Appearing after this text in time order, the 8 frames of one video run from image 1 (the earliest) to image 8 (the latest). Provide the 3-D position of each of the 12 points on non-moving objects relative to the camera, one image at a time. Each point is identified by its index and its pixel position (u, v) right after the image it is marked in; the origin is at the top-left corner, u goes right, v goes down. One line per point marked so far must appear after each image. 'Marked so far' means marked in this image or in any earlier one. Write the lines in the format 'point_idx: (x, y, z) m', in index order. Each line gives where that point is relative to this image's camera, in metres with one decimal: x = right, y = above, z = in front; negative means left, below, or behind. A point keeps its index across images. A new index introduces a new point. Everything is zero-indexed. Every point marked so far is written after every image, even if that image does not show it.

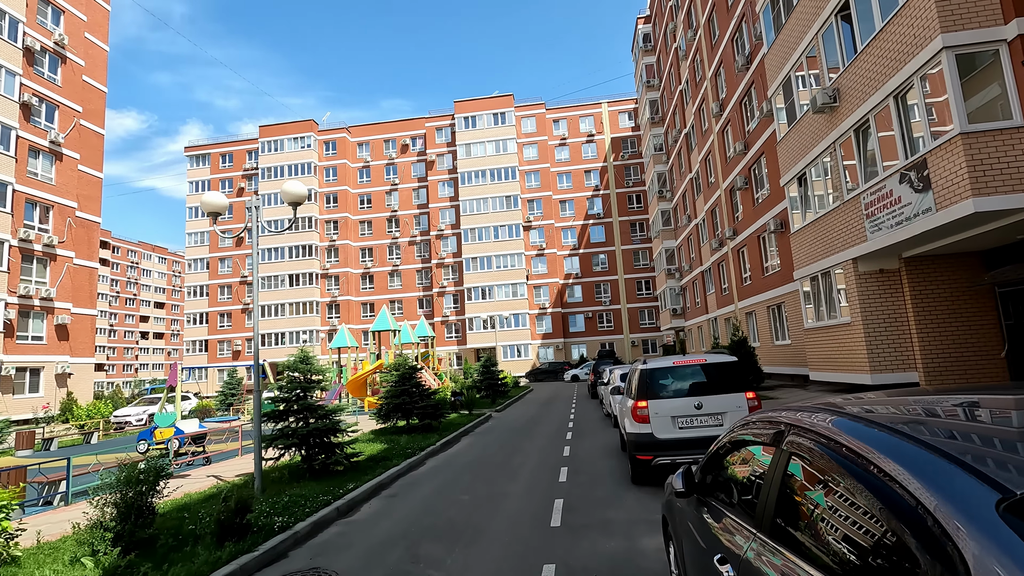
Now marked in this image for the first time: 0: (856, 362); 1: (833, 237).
0: (+8.1, -1.8, +13.2) m
1: (+8.0, +1.2, +13.8) m
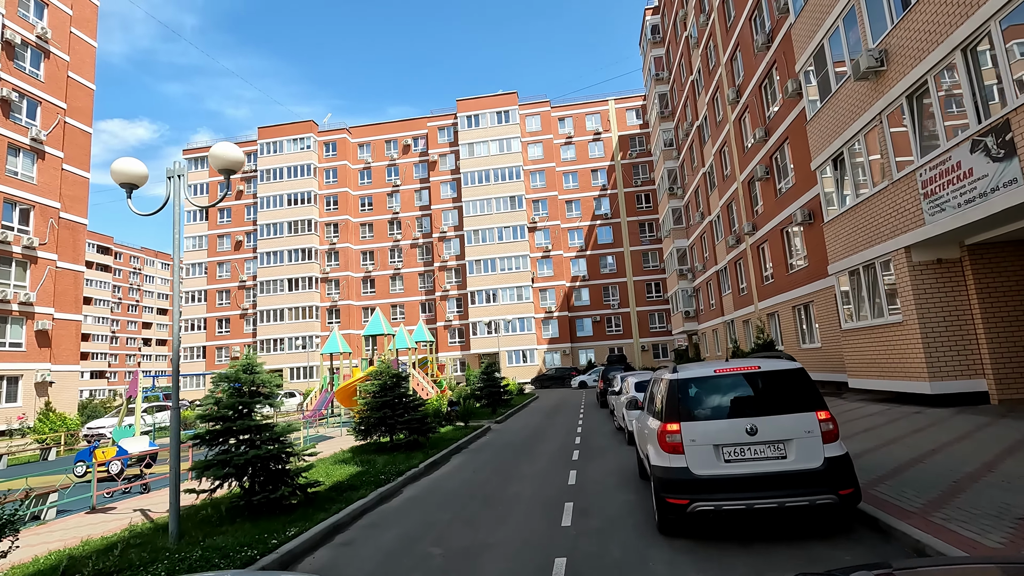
0: (+8.1, -1.6, +11.4) m
1: (+7.9, +1.4, +12.0) m
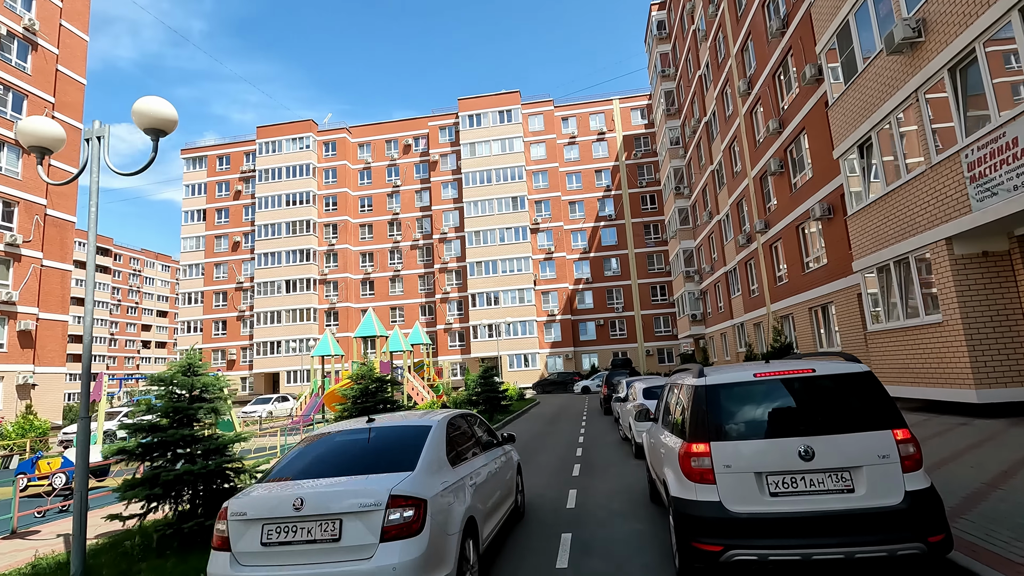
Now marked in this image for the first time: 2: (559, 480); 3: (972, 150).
0: (+8.0, -1.6, +10.2) m
1: (+7.8, +1.4, +10.9) m
2: (+0.7, -3.0, +8.7) m
3: (+7.5, +2.2, +9.1) m
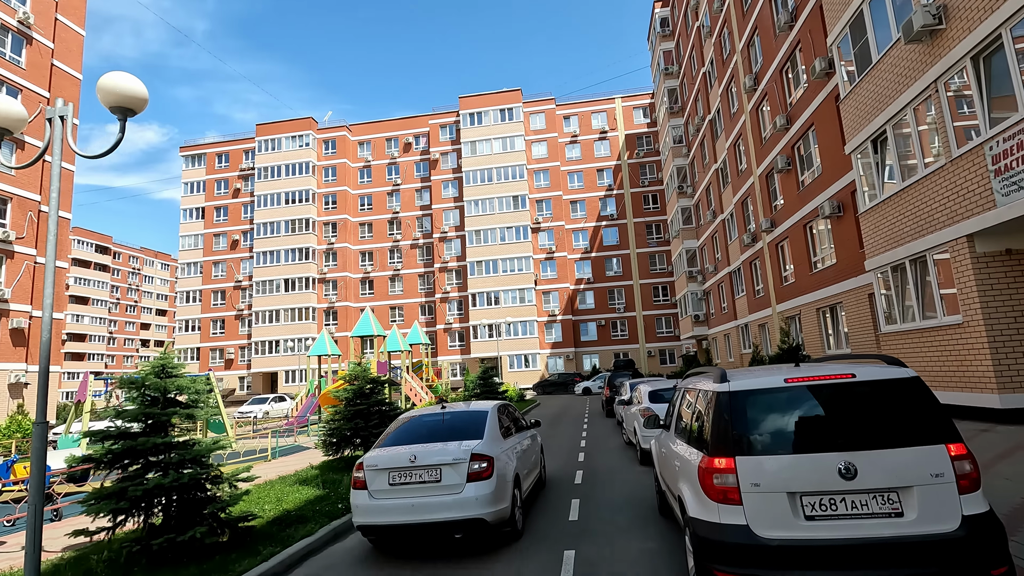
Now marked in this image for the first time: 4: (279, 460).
0: (+8.0, -1.5, +9.7) m
1: (+7.8, +1.4, +10.4) m
2: (+0.7, -2.9, +8.3) m
3: (+7.5, +2.3, +8.6) m
4: (-4.7, -3.5, +11.4) m
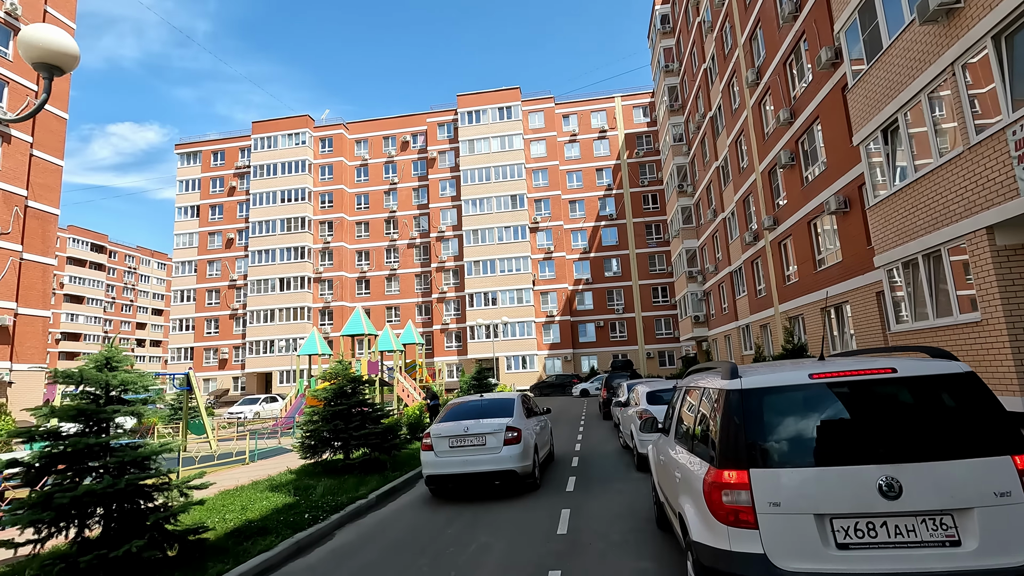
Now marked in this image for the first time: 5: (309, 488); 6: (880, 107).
0: (+7.8, -1.5, +9.1) m
1: (+7.6, +1.5, +9.8) m
2: (+0.5, -2.8, +7.7) m
3: (+7.3, +2.3, +8.1) m
4: (-4.9, -3.4, +10.8) m
5: (-2.9, -2.9, +8.1) m
6: (+7.7, +3.8, +11.7) m
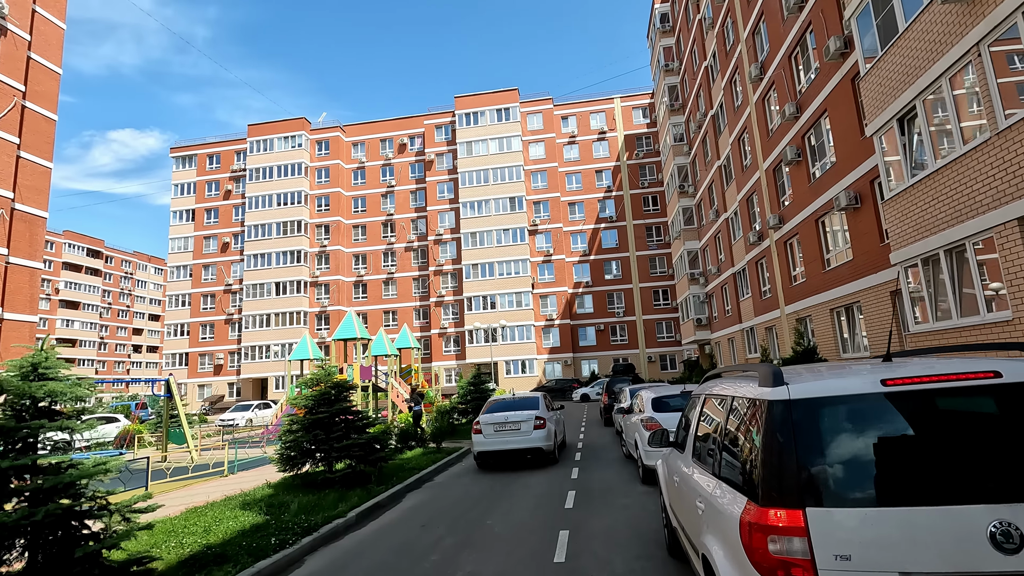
0: (+7.7, -1.4, +8.4) m
1: (+7.5, +1.6, +9.2) m
2: (+0.4, -2.8, +7.0) m
3: (+7.2, +2.4, +7.4) m
4: (-5.0, -3.4, +10.1) m
5: (-3.0, -2.9, +7.4) m
6: (+7.6, +3.8, +11.1) m
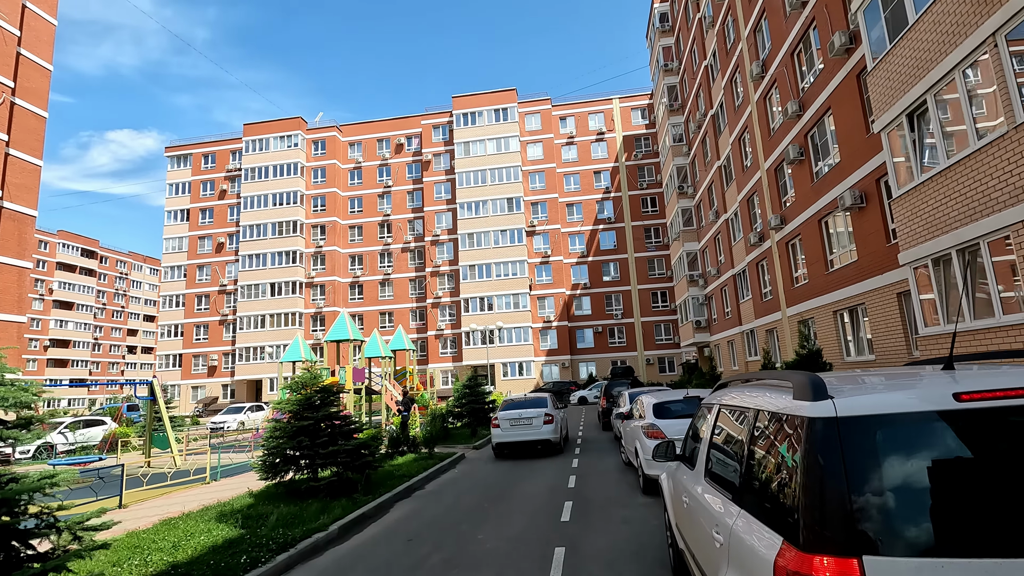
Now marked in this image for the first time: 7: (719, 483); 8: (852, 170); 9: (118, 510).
0: (+7.6, -1.4, +8.0) m
1: (+7.5, +1.5, +8.8) m
2: (+0.4, -2.8, +6.5) m
3: (+7.2, +2.4, +7.0) m
4: (-5.1, -3.4, +9.7) m
5: (-3.1, -2.9, +7.0) m
6: (+7.5, +3.8, +10.7) m
7: (+1.2, -1.1, +3.3) m
8: (+8.8, +3.1, +14.4) m
9: (-5.7, -3.2, +8.0) m
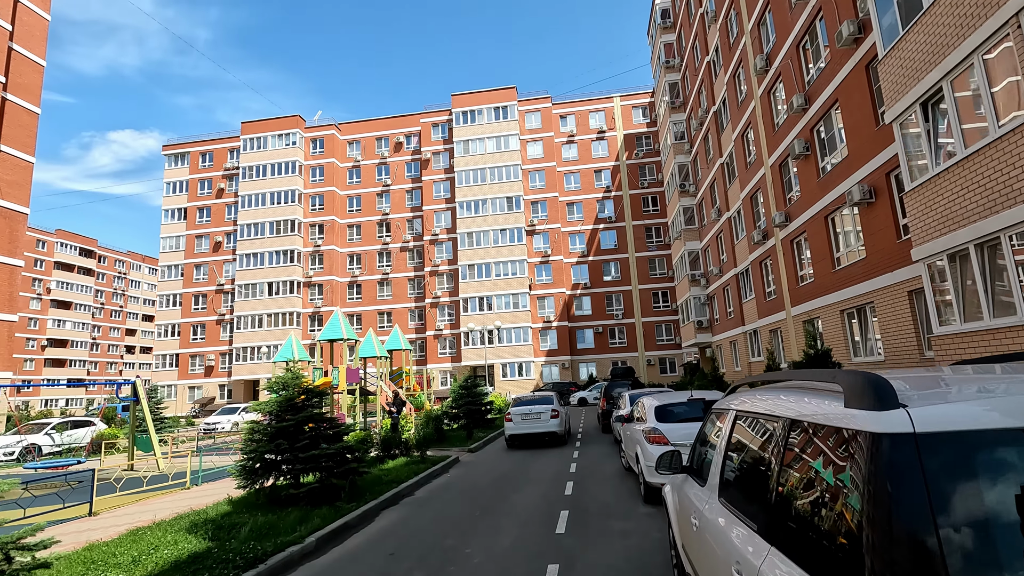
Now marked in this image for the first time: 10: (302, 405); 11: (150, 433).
0: (+7.5, -1.4, +7.5) m
1: (+7.4, +1.6, +8.3) m
2: (+0.3, -2.7, +6.1) m
3: (+7.1, +2.4, +6.5) m
4: (-5.2, -3.3, +9.2) m
5: (-3.2, -2.8, +6.5) m
6: (+7.4, +3.9, +10.2) m
7: (+1.1, -1.1, +2.8) m
8: (+8.7, +3.1, +13.9) m
9: (-5.8, -3.1, +7.6) m
10: (-3.2, -1.8, +8.5) m
11: (-8.4, -3.4, +12.9) m
